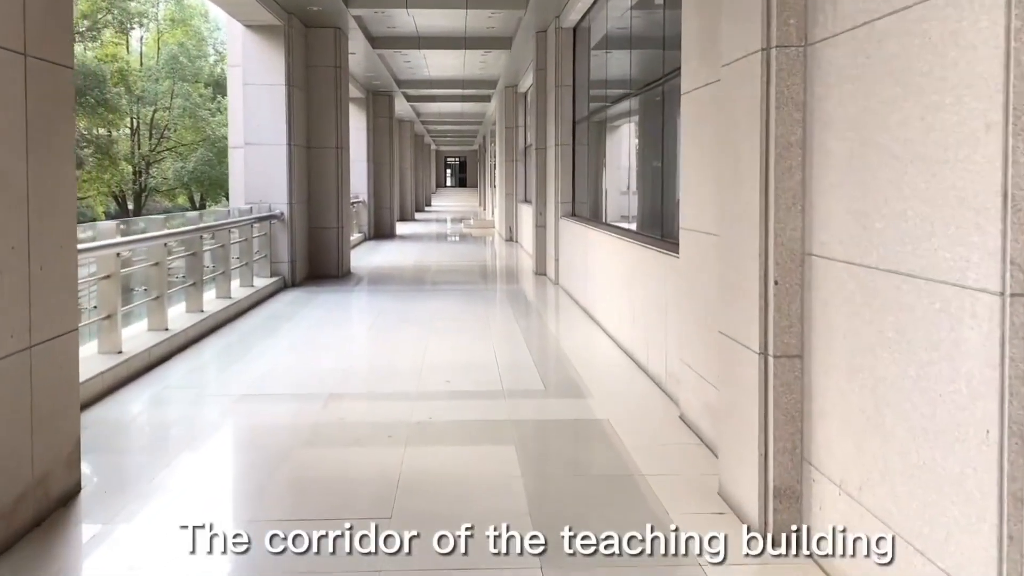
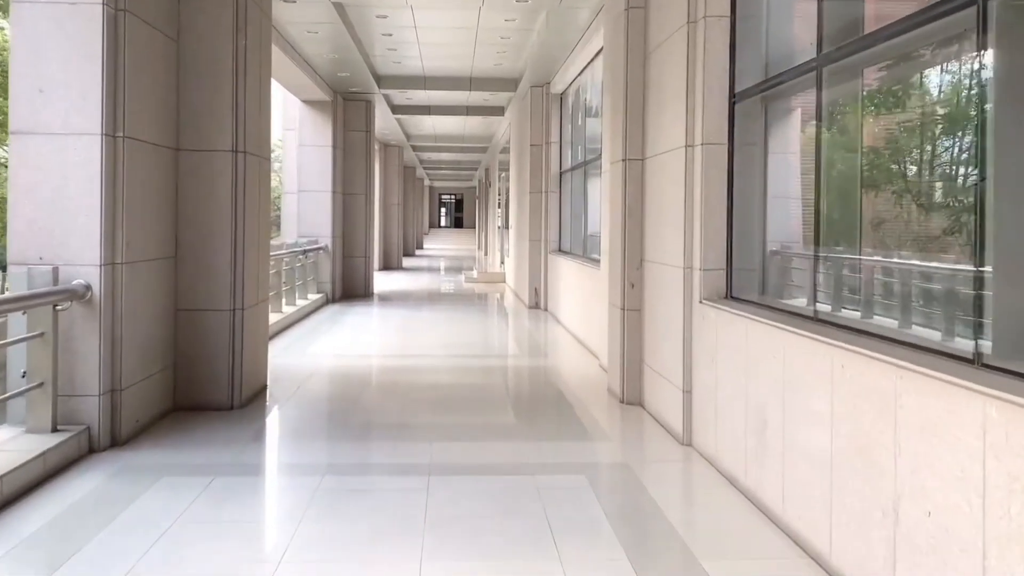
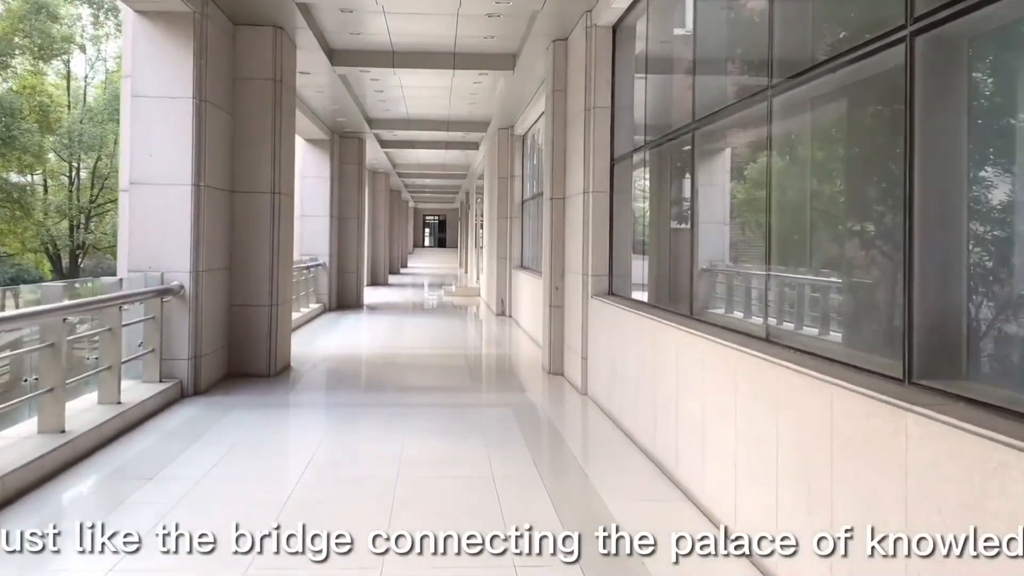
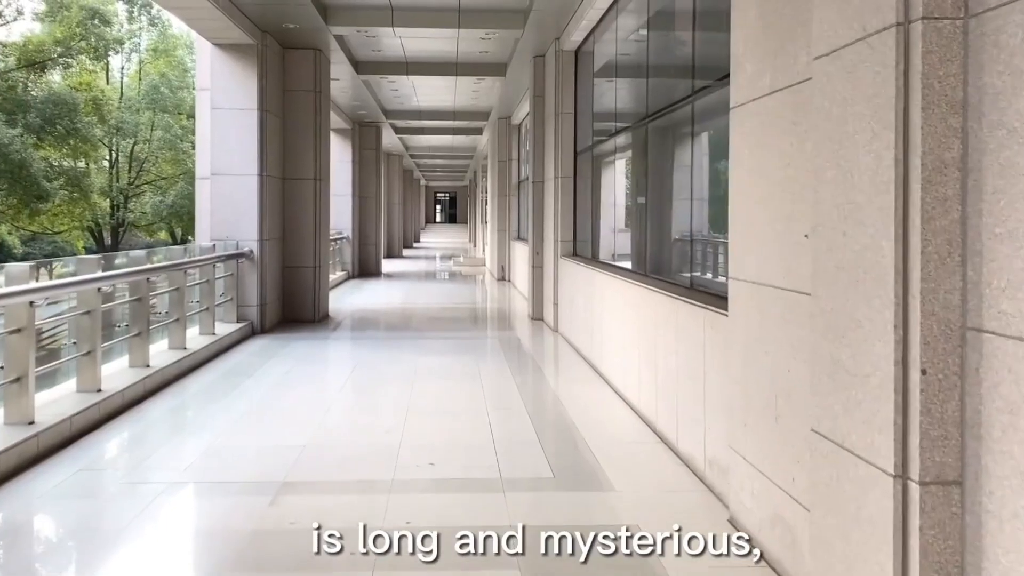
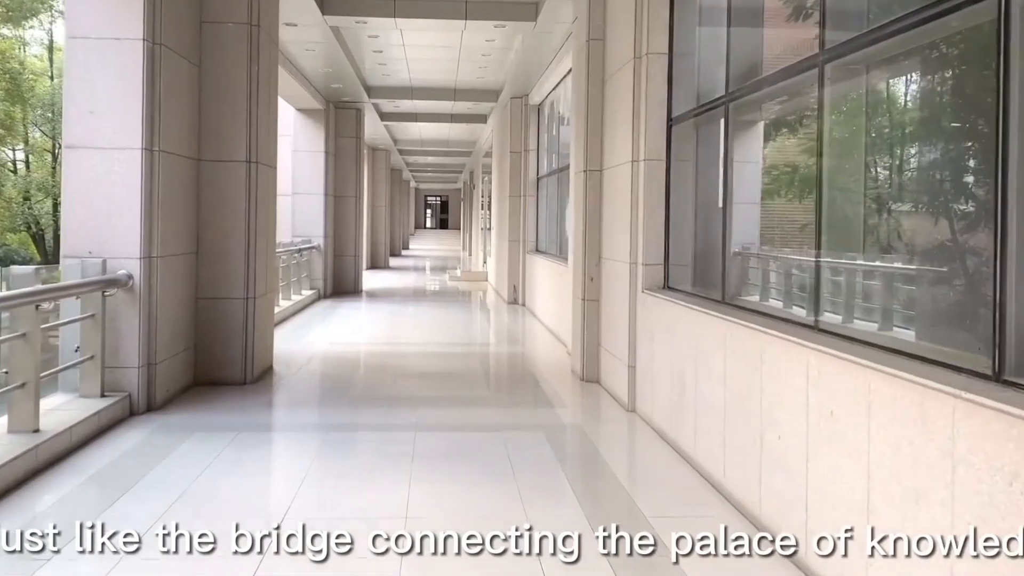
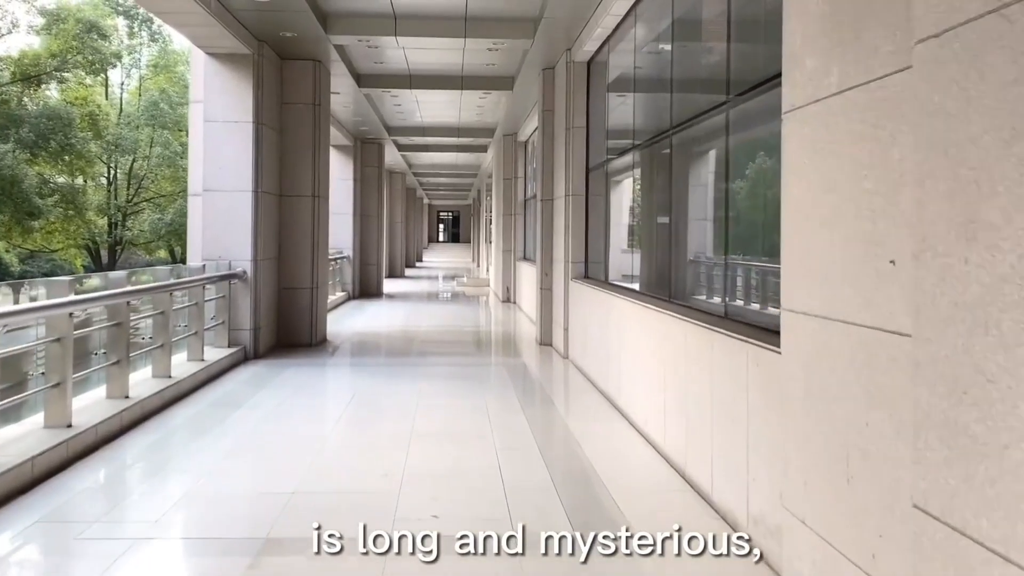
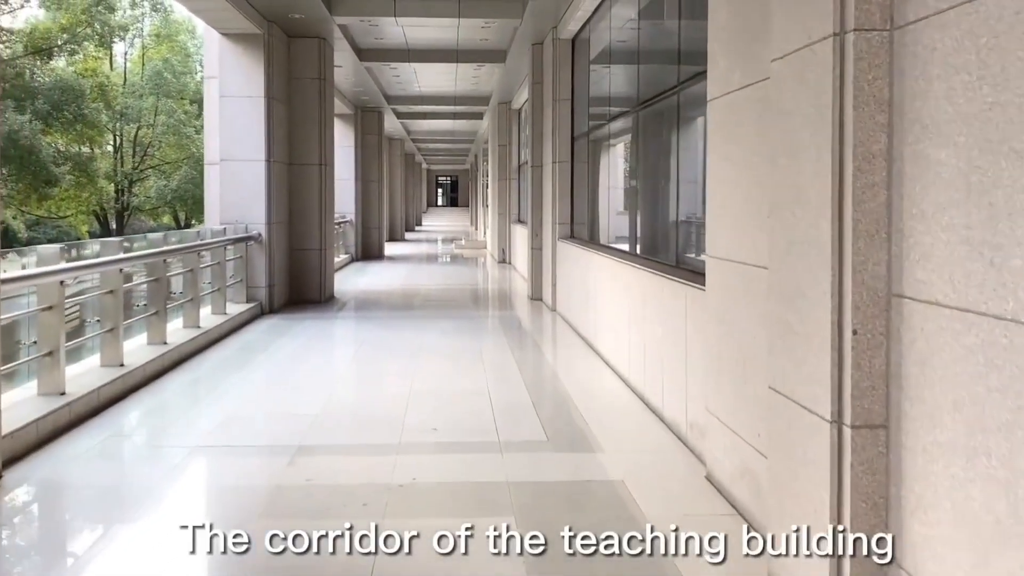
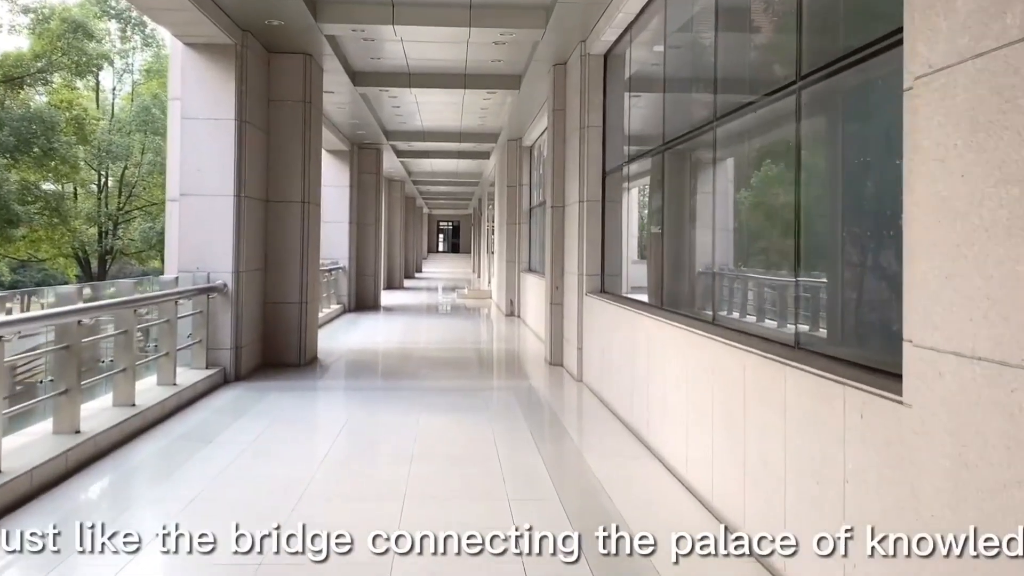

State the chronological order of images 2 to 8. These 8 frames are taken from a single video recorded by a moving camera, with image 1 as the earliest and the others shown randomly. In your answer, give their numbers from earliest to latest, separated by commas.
7, 4, 6, 8, 3, 5, 2
